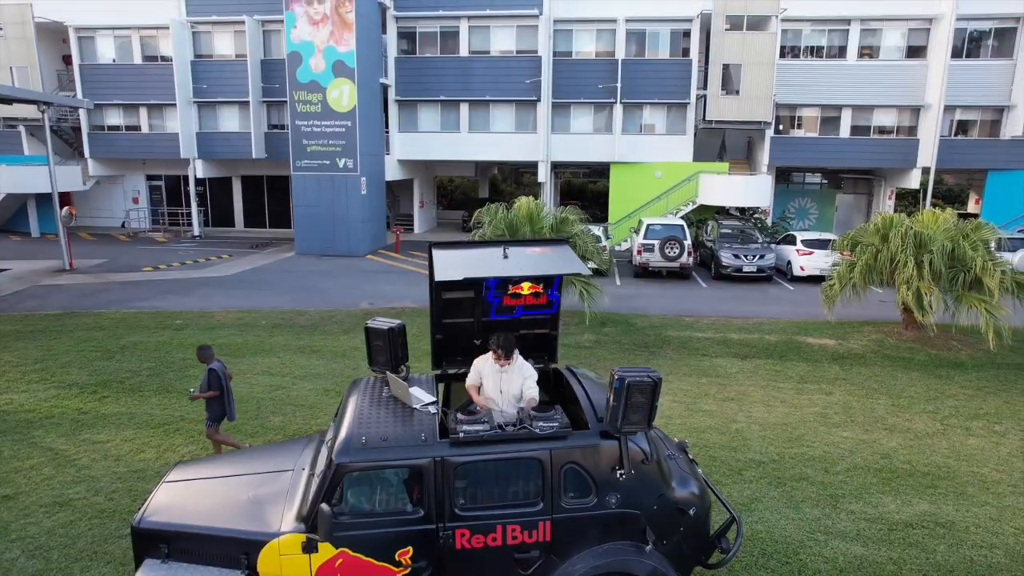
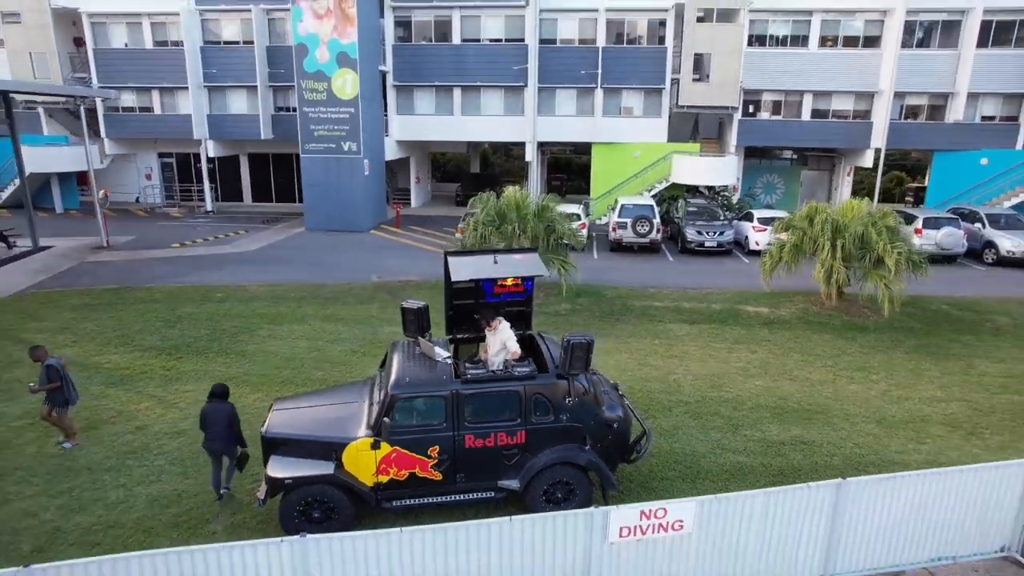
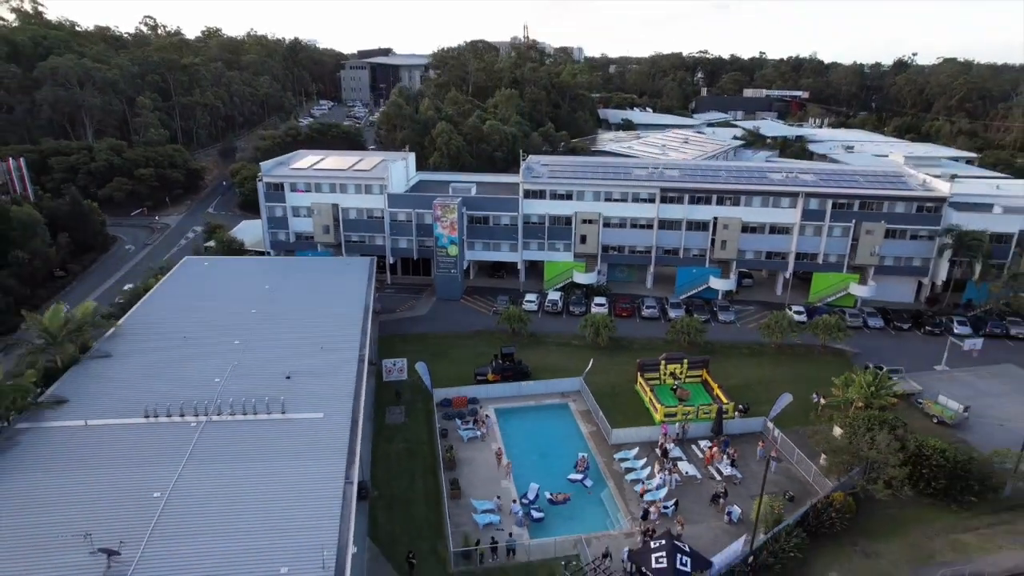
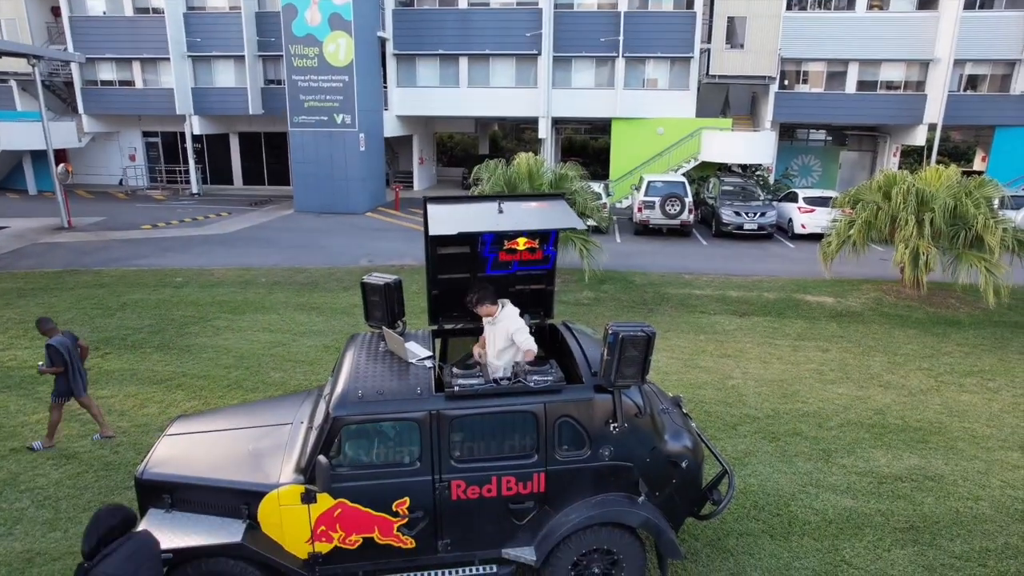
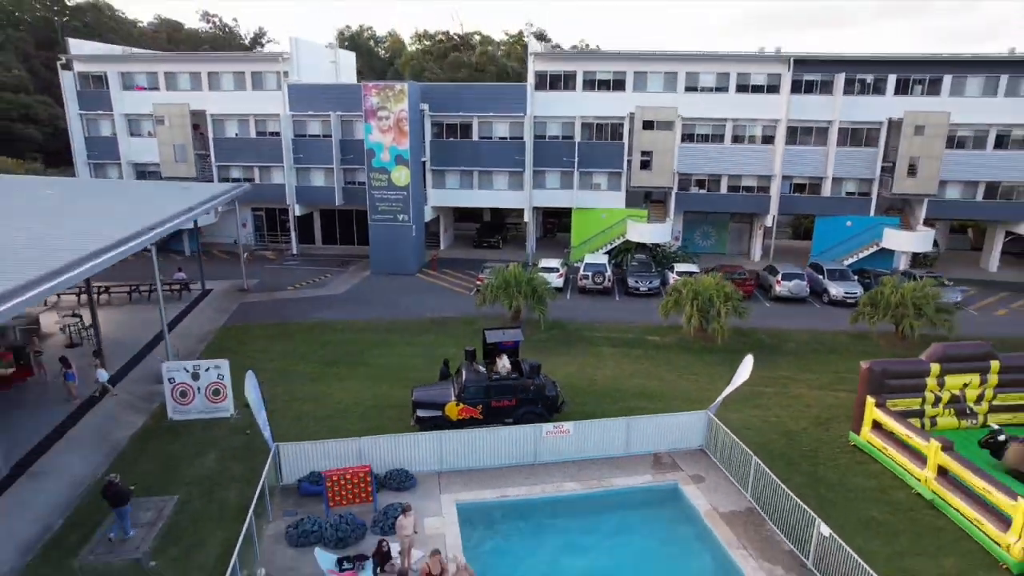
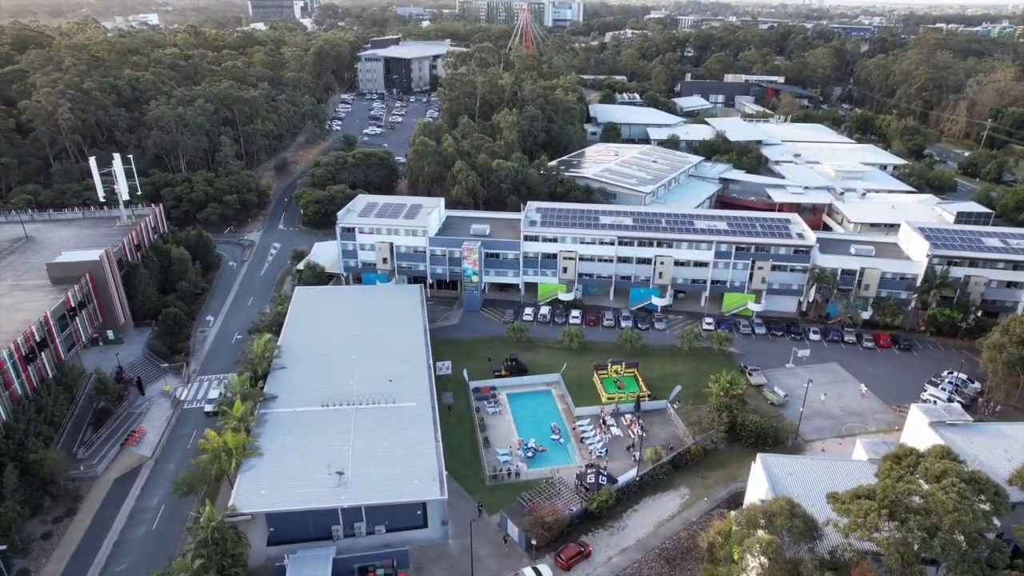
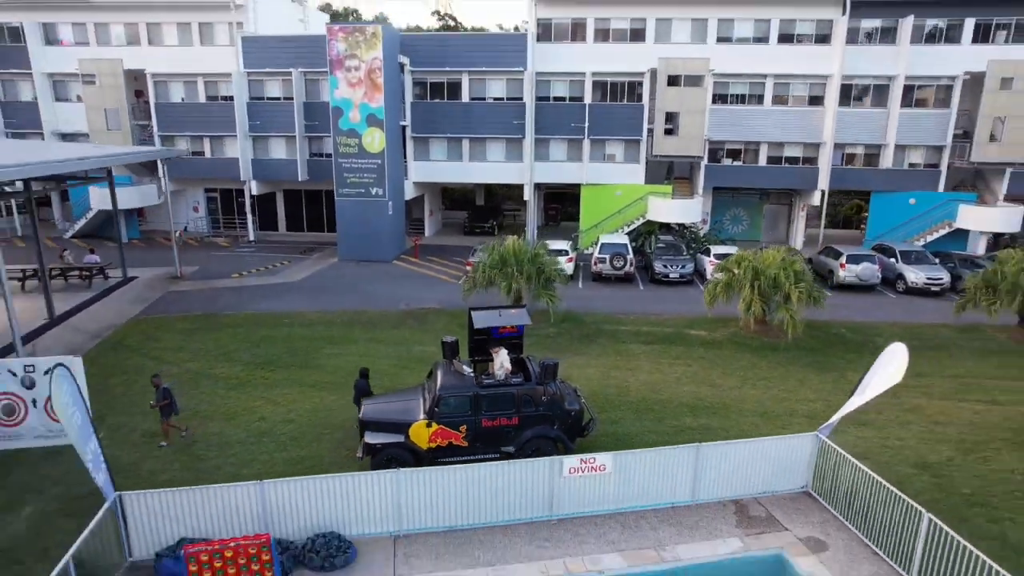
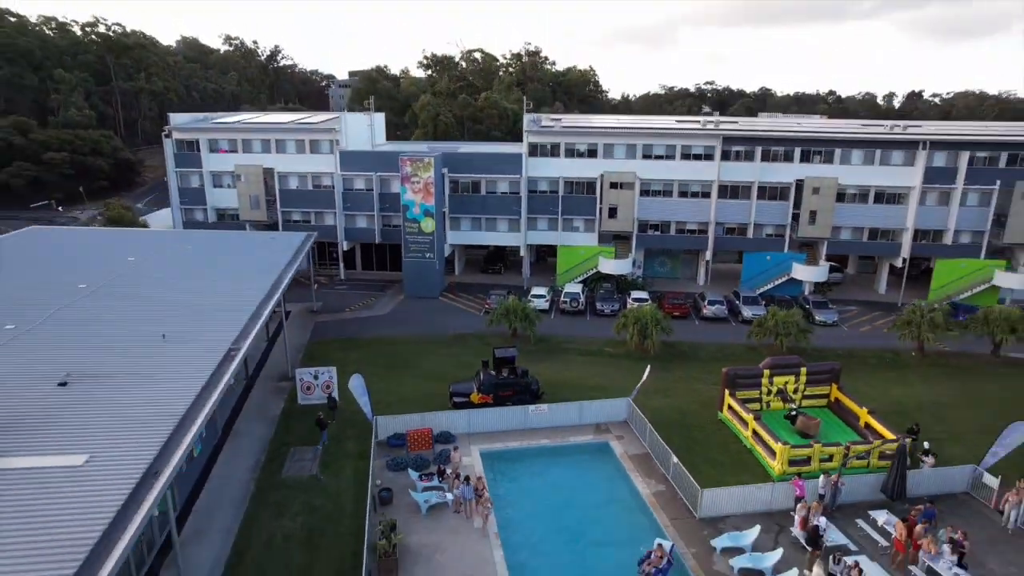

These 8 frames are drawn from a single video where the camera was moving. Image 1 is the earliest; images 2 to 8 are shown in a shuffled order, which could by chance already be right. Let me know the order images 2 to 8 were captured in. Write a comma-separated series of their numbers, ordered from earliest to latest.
4, 2, 7, 5, 8, 3, 6
